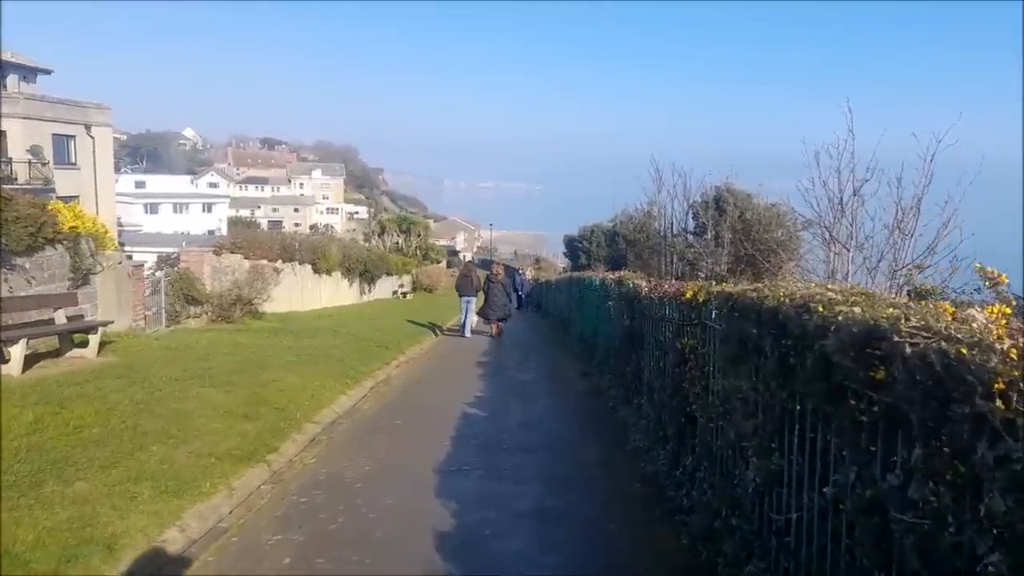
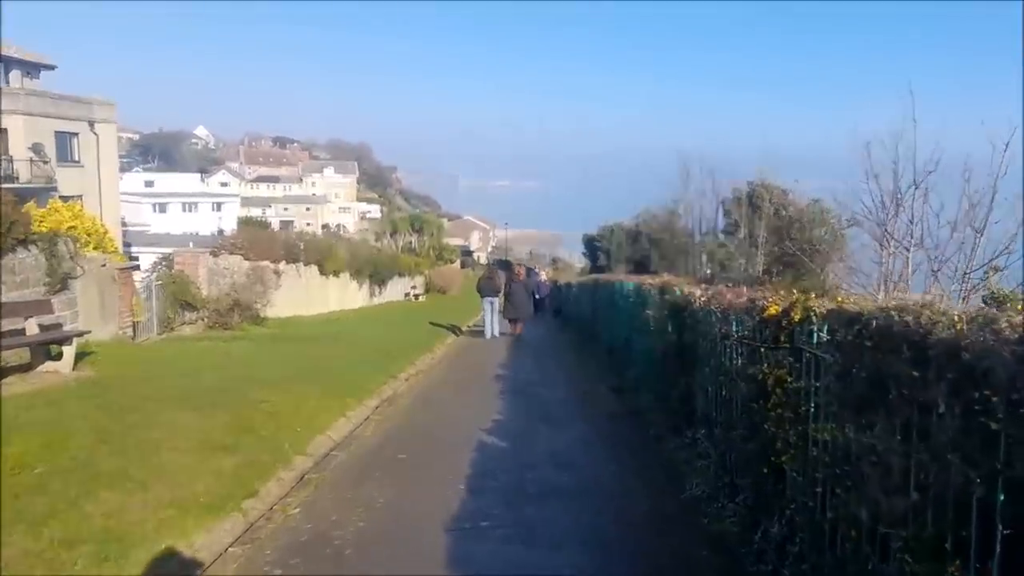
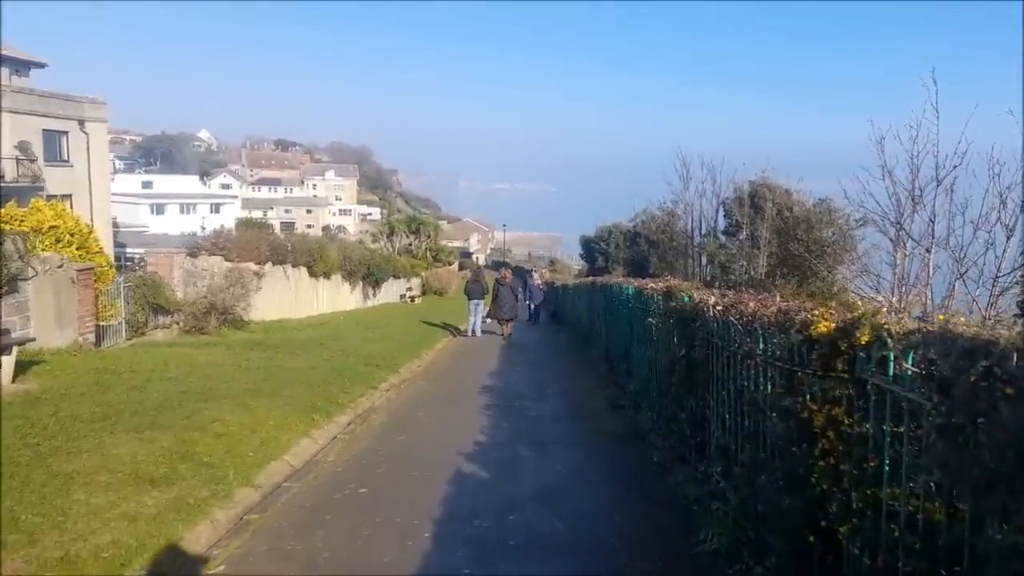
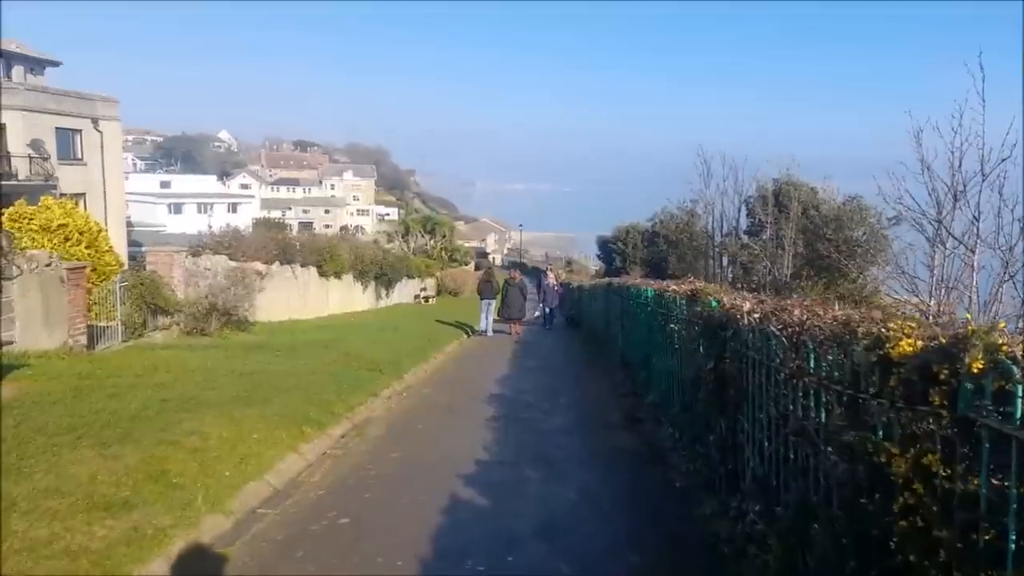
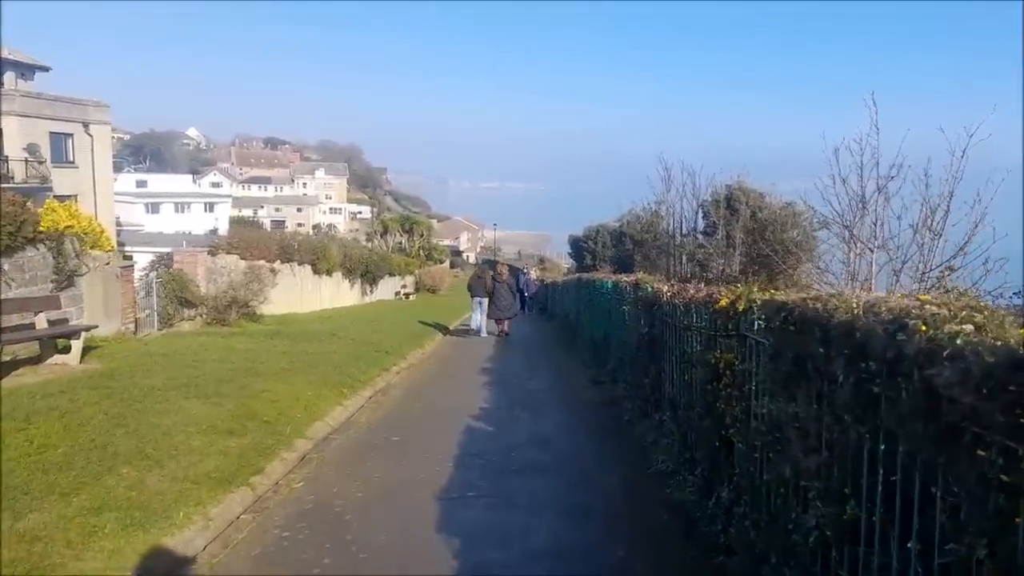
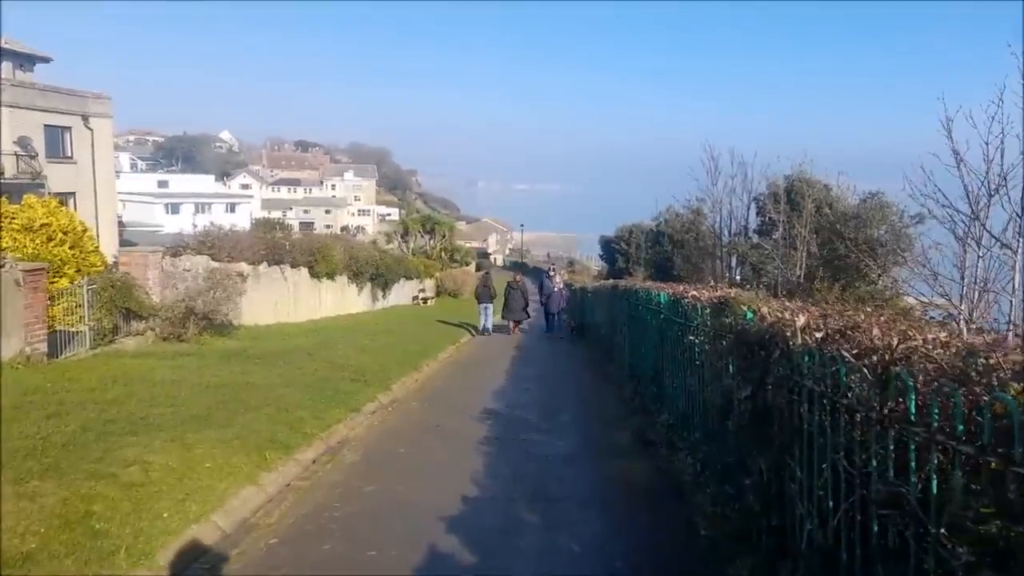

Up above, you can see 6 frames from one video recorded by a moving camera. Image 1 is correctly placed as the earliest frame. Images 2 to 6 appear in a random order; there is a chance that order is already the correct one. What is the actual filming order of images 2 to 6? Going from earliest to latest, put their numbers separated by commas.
5, 2, 3, 4, 6
